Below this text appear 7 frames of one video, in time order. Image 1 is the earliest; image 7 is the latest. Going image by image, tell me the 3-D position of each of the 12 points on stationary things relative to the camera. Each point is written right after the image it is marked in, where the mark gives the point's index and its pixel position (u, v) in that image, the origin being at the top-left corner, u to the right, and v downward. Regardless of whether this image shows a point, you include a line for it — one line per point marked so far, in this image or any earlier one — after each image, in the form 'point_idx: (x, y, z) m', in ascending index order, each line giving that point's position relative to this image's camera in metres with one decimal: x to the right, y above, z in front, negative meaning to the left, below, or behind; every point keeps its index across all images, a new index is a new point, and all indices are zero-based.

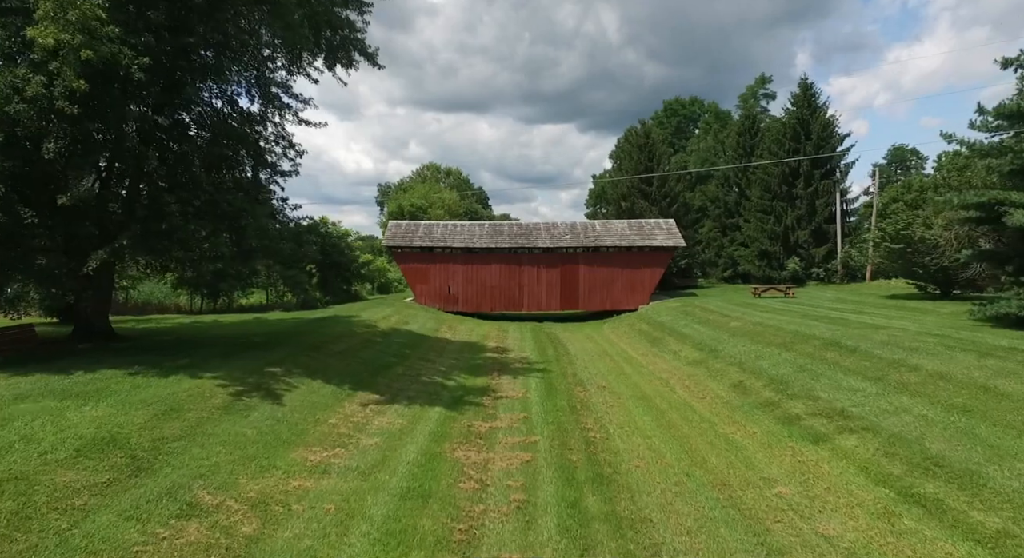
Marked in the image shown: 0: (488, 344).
0: (-0.8, -2.2, +19.5) m
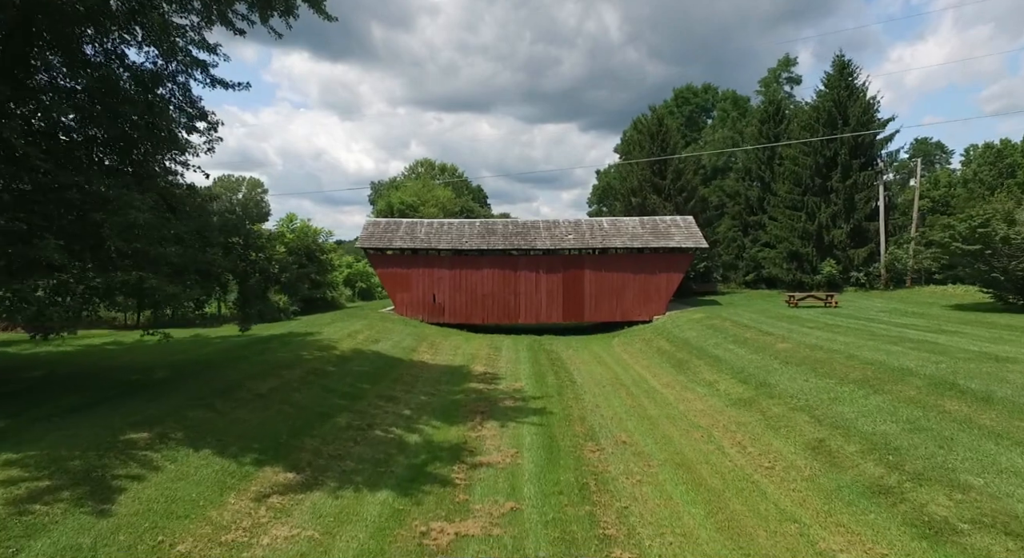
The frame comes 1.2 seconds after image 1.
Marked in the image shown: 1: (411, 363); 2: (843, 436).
0: (-1.0, -2.4, +16.0) m
1: (-2.6, -2.2, +15.4) m
2: (+4.7, -2.2, +8.3) m
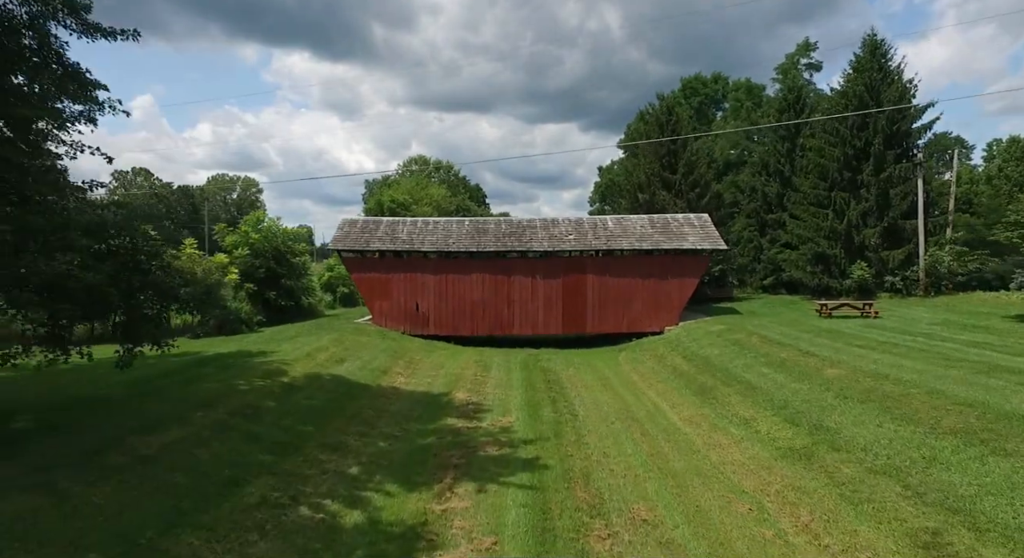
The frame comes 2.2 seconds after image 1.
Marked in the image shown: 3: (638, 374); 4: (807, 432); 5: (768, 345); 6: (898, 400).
0: (-1.3, -2.6, +13.4) m
1: (-2.9, -2.4, +12.7) m
2: (+4.4, -2.4, +5.7) m
3: (+3.3, -2.5, +15.6) m
4: (+4.5, -2.3, +9.0) m
5: (+6.3, -1.6, +14.5) m
6: (+5.9, -1.8, +9.1) m
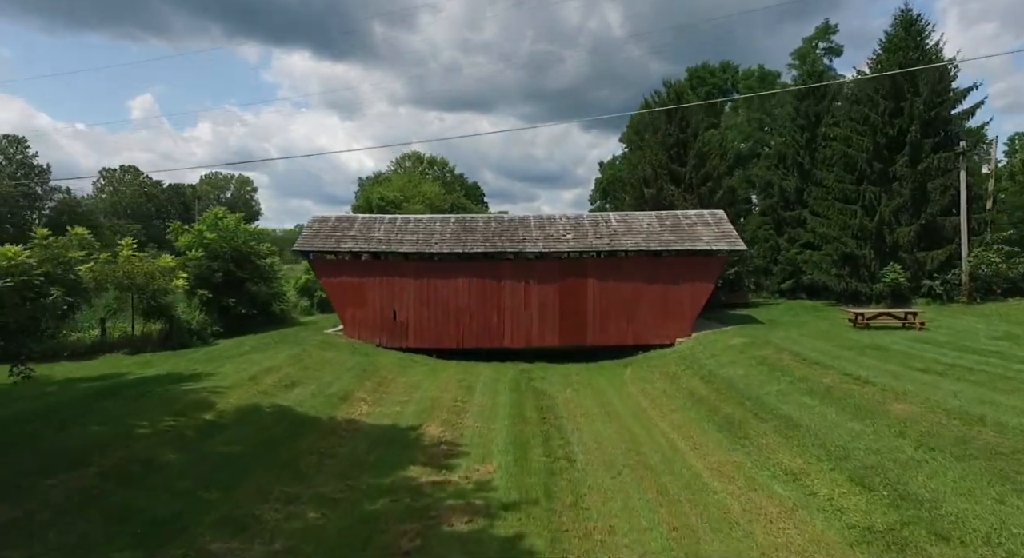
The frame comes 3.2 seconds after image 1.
0: (-1.6, -2.8, +11.0) m
1: (-3.2, -2.6, +10.3) m
2: (+4.1, -2.6, +3.3) m
3: (+3.0, -2.7, +13.1) m
4: (+4.2, -2.5, +6.6) m
5: (+6.0, -1.8, +12.1) m
6: (+5.6, -2.0, +6.7) m
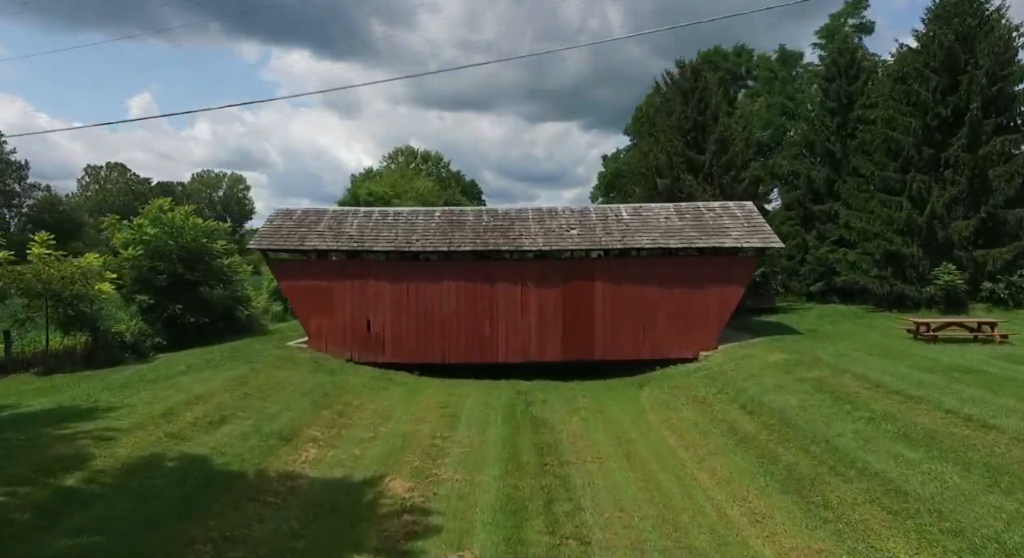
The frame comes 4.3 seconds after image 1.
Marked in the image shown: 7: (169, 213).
0: (-1.7, -2.9, +8.2) m
1: (-3.3, -2.7, +7.6) m
2: (+4.0, -2.7, +0.6) m
3: (+2.9, -2.7, +10.4) m
4: (+4.1, -2.6, +3.9) m
5: (+5.9, -1.9, +9.4) m
6: (+5.5, -2.1, +3.9) m
7: (-9.5, +1.8, +16.3) m
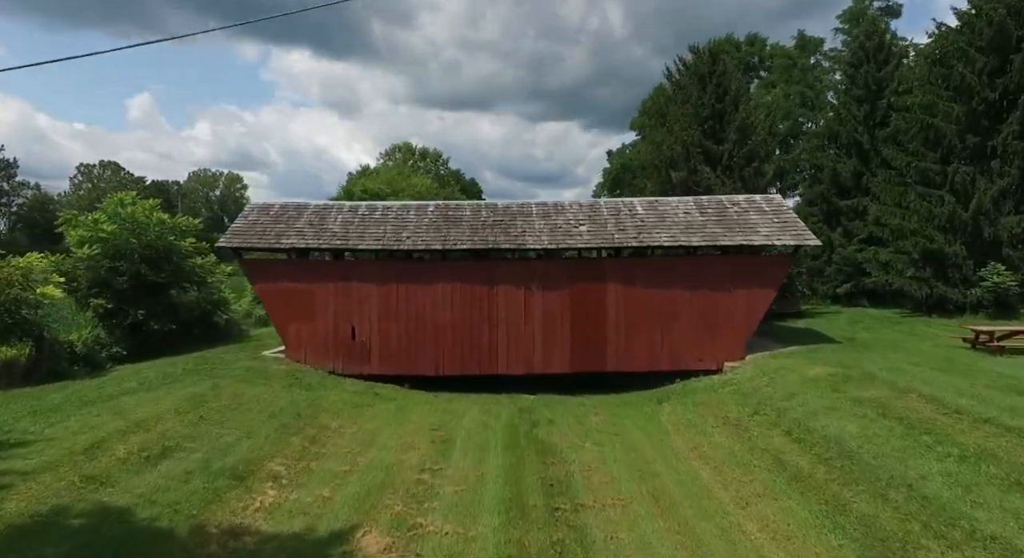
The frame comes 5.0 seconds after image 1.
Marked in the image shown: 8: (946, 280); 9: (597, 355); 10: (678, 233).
0: (-1.6, -2.9, +6.6) m
1: (-3.3, -2.7, +5.9) m
2: (+4.0, -2.7, -1.1) m
3: (+3.0, -2.8, +8.7) m
4: (+4.1, -2.6, +2.2) m
5: (+5.9, -1.9, +7.7) m
6: (+5.5, -2.1, +2.2) m
7: (-9.4, +1.8, +14.7) m
8: (+12.4, 0.0, +16.9) m
9: (+2.0, -1.8, +14.0) m
10: (+3.9, +1.1, +13.9) m
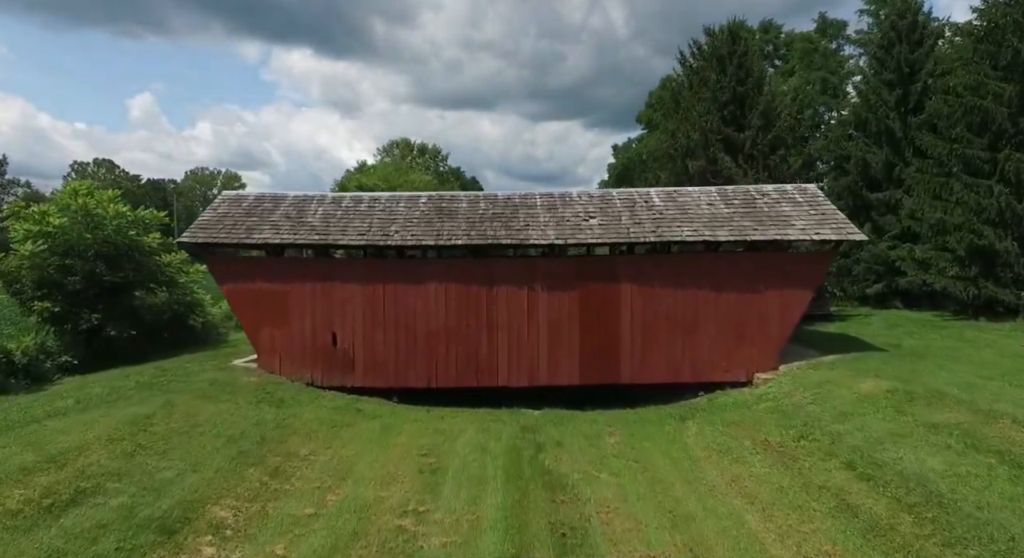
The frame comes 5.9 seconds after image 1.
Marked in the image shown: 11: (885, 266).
0: (-1.6, -2.9, +4.9) m
1: (-3.2, -2.7, +4.3) m
2: (+4.0, -2.7, -2.8) m
3: (+3.0, -2.8, +7.1) m
4: (+4.1, -2.6, +0.5) m
5: (+5.9, -1.9, +6.0) m
6: (+5.5, -2.1, +0.6) m
7: (-9.4, +1.8, +13.0) m
8: (+12.5, 0.0, +15.3) m
9: (+2.0, -1.8, +12.3) m
10: (+4.0, +1.1, +12.3) m
11: (+11.8, +0.4, +18.6) m
